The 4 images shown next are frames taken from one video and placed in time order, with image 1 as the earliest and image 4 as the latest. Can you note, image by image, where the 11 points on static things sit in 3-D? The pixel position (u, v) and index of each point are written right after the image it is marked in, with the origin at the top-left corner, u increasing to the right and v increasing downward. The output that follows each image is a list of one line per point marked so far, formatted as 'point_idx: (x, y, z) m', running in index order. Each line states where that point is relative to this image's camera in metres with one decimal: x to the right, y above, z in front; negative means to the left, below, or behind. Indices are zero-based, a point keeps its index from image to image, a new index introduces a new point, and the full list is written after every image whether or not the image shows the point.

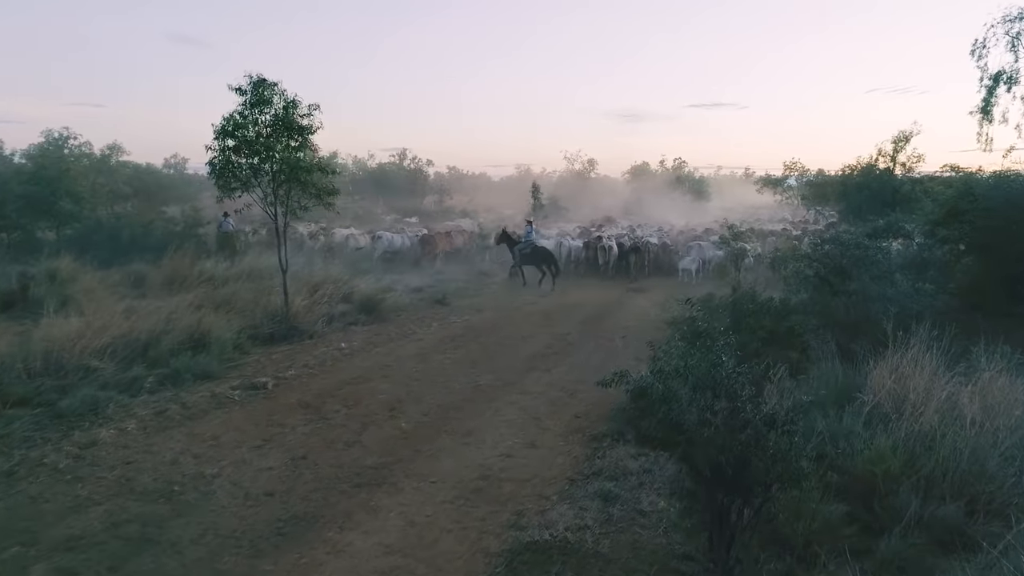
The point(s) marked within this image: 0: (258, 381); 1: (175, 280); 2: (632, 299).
0: (-3.4, -1.2, +9.4) m
1: (-7.8, +0.2, +16.4) m
2: (+2.9, -0.3, +17.2) m
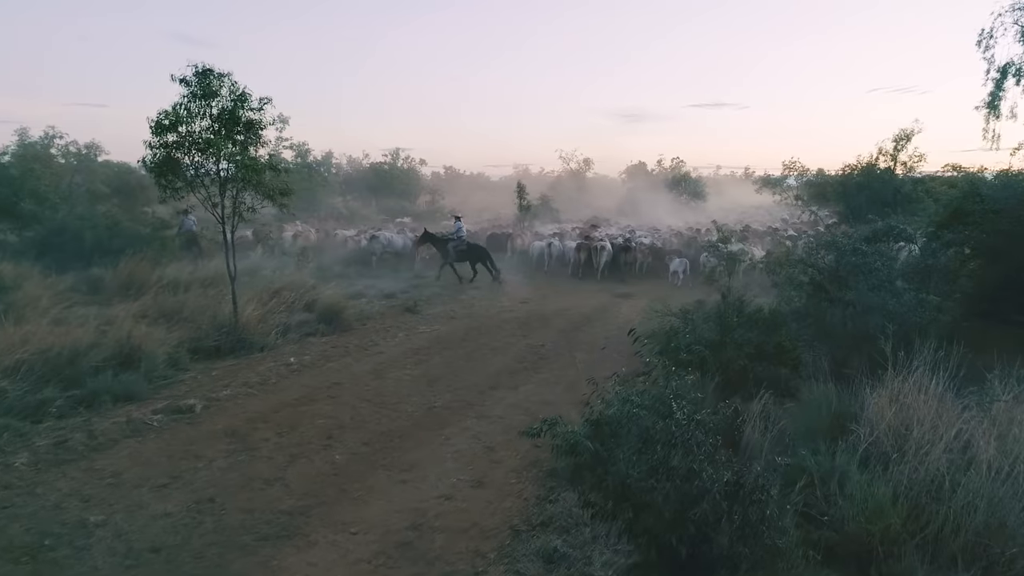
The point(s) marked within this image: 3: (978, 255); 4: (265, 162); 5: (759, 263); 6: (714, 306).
0: (-3.9, -1.4, +8.4) m
1: (-8.3, +0.1, +15.4) m
2: (+2.4, -0.4, +16.2) m
3: (+7.0, +0.5, +10.6) m
4: (-4.0, +2.1, +11.6) m
5: (+5.2, +0.5, +14.8) m
6: (+3.7, -0.3, +12.8) m
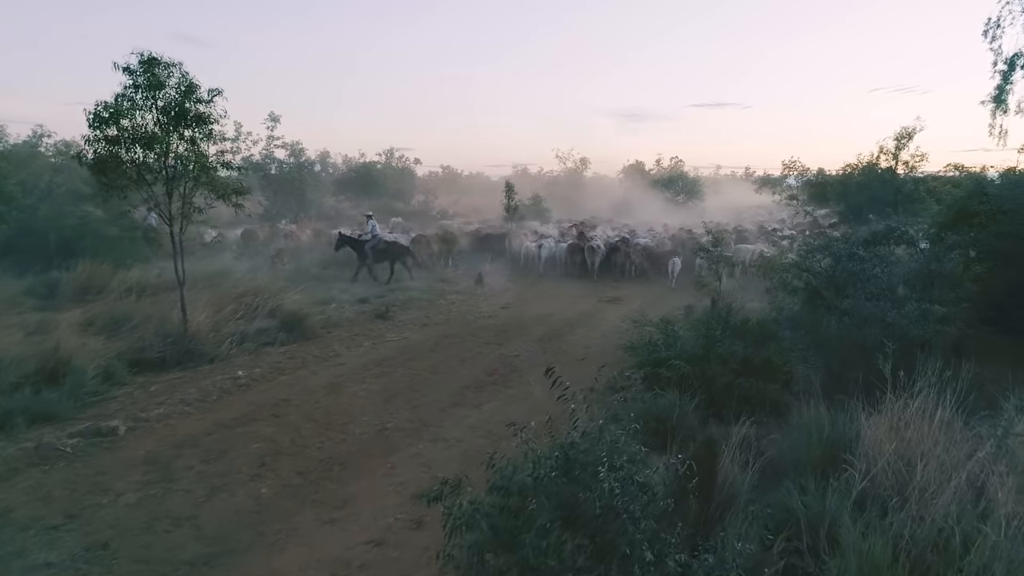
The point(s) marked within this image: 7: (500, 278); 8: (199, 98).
0: (-4.3, -1.5, +7.6) m
1: (-8.7, 0.0, +14.6) m
2: (+2.0, -0.5, +15.4) m
3: (+6.5, +0.4, +9.8) m
4: (-4.5, +2.0, +10.8) m
5: (+4.7, +0.4, +14.0) m
6: (+3.2, -0.4, +12.0) m
7: (-0.3, +0.3, +19.6) m
8: (-4.5, +2.8, +10.3) m
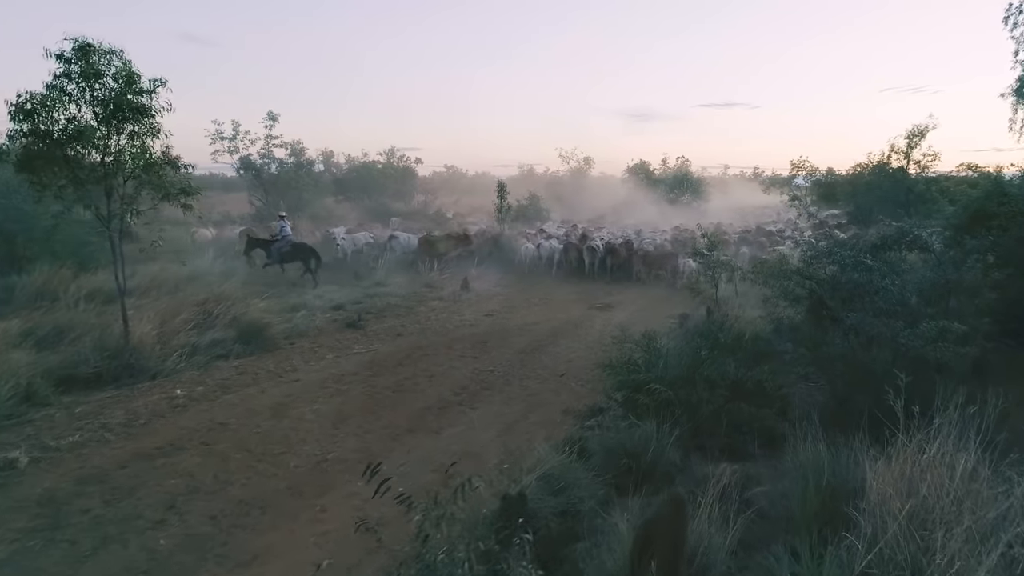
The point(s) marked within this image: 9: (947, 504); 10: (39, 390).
0: (-4.8, -1.6, +6.7) m
1: (-9.1, -0.1, +13.8) m
2: (+1.7, -0.6, +14.4) m
3: (+6.1, +0.3, +8.7) m
4: (-4.9, +1.8, +9.9) m
5: (+4.4, +0.3, +13.0) m
6: (+2.9, -0.6, +11.0) m
7: (-0.6, +0.2, +18.7) m
8: (-4.9, +2.6, +9.4) m
9: (+2.5, -1.2, +4.1) m
10: (-5.5, -1.2, +8.3) m
